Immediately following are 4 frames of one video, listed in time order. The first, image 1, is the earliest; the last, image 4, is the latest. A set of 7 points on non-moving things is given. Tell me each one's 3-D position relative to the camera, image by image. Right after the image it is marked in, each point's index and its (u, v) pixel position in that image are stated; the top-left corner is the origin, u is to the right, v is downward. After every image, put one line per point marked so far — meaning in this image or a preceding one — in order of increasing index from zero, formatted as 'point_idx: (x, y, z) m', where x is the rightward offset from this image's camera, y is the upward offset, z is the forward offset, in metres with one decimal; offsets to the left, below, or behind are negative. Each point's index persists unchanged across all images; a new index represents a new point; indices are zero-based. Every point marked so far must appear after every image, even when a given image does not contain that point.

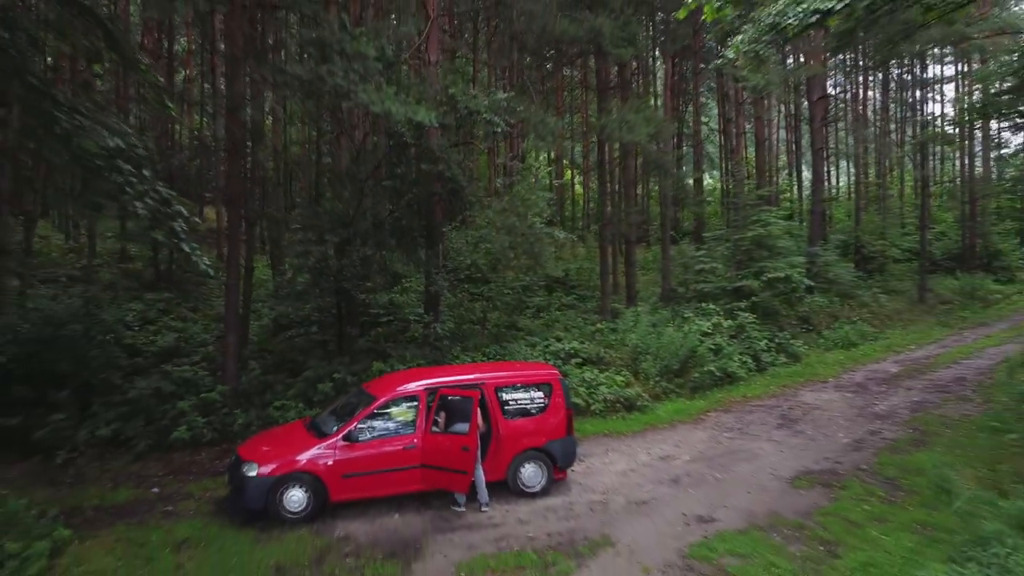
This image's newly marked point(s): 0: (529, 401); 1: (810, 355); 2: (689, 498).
0: (+0.1, -0.8, +5.9) m
1: (+4.1, -0.9, +10.8) m
2: (+1.3, -1.5, +5.6) m
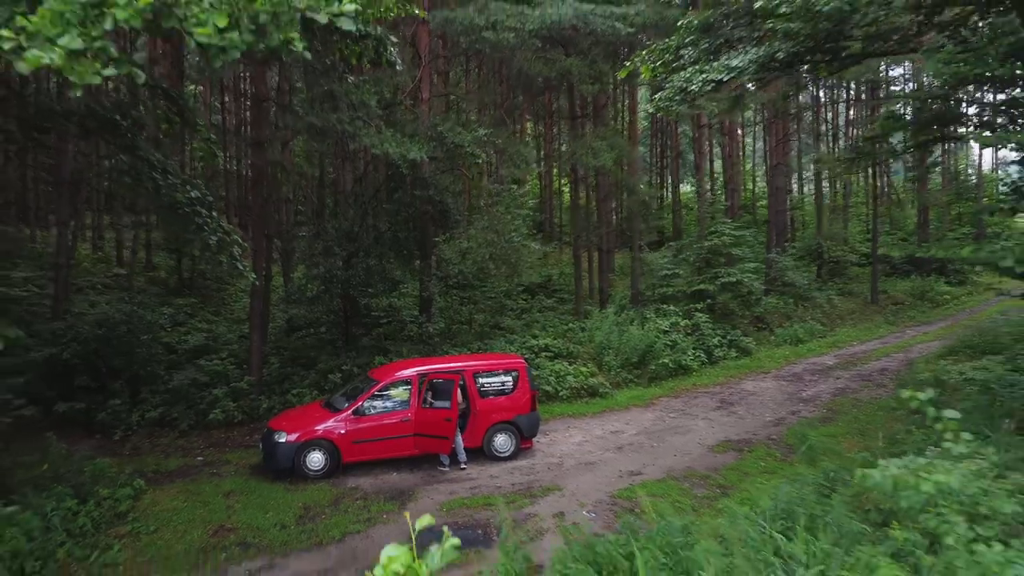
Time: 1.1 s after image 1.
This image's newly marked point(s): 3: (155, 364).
0: (-0.1, -0.9, +7.4) m
1: (+3.9, -1.0, +12.3) m
2: (+1.0, -1.6, +7.1) m
3: (-4.2, -0.9, +9.3) m
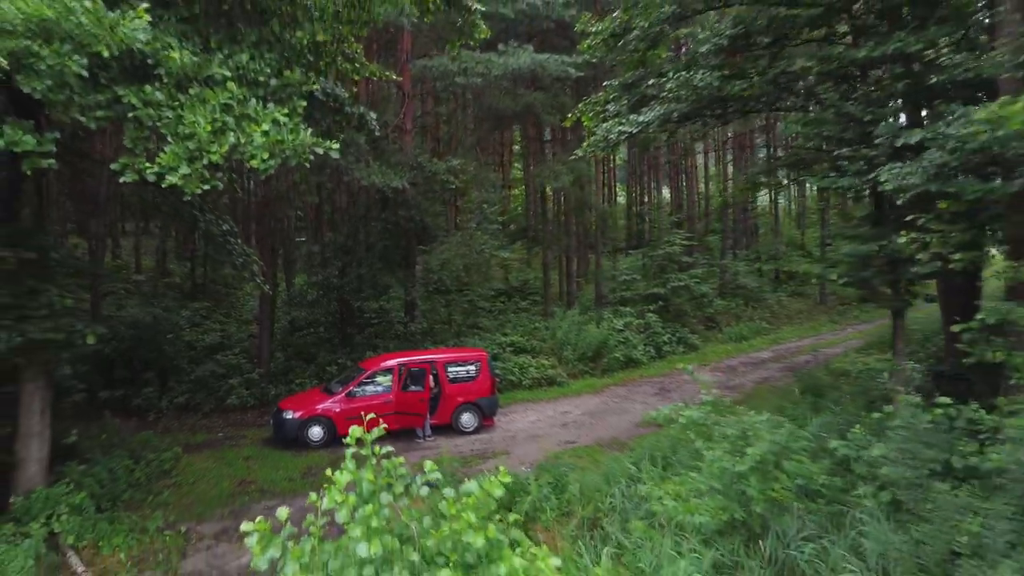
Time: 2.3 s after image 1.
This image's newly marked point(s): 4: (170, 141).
0: (-0.5, -1.0, +9.1) m
1: (+3.4, -1.0, +14.0) m
2: (+0.6, -1.6, +8.8) m
3: (-4.7, -1.0, +11.0) m
4: (-1.7, +0.7, +3.8) m
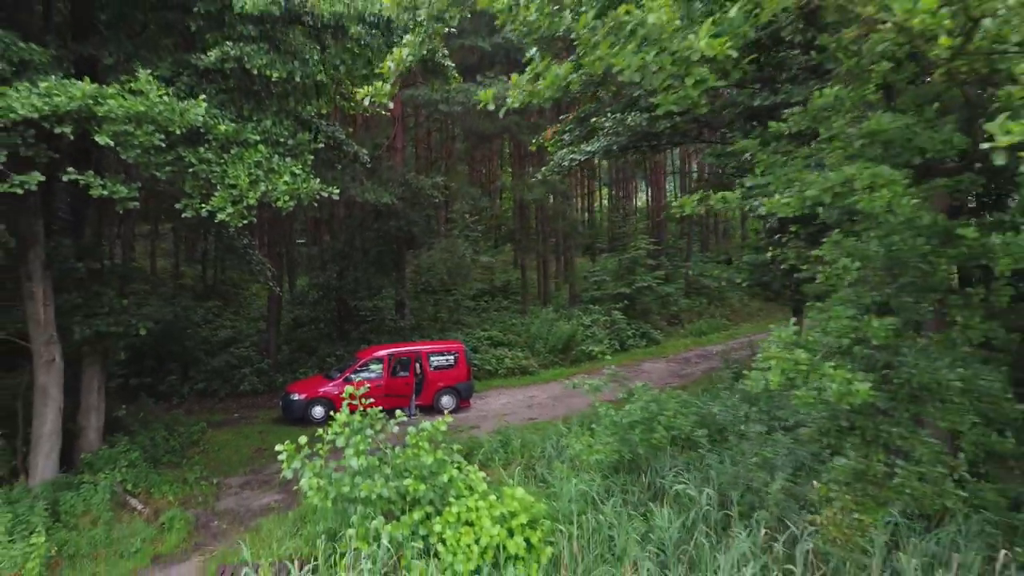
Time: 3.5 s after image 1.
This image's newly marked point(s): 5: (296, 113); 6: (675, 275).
0: (-0.9, -1.0, +10.7) m
1: (+3.1, -1.0, +15.6) m
2: (+0.2, -1.6, +10.4) m
3: (-5.0, -1.0, +12.5) m
4: (-2.0, +0.7, +5.4) m
5: (-1.8, +1.5, +6.5) m
6: (+3.8, +0.3, +18.2) m
